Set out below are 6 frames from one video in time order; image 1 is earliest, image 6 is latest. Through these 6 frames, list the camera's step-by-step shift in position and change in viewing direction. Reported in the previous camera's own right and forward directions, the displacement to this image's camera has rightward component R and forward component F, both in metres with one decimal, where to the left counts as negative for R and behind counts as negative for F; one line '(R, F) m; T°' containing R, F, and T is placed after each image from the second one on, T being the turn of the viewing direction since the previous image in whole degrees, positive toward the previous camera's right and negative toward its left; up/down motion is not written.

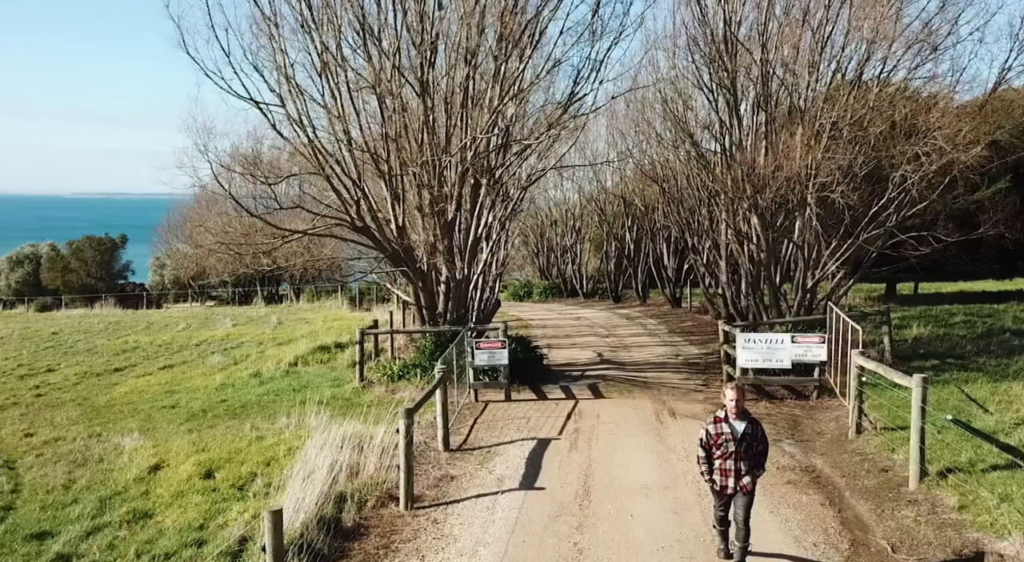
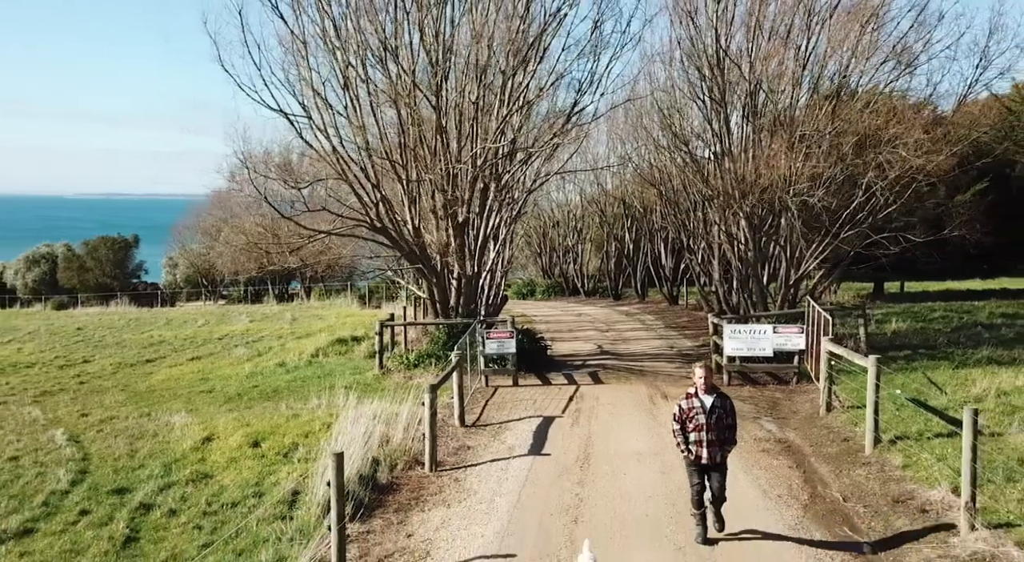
(-0.1, -1.5) m; 0°
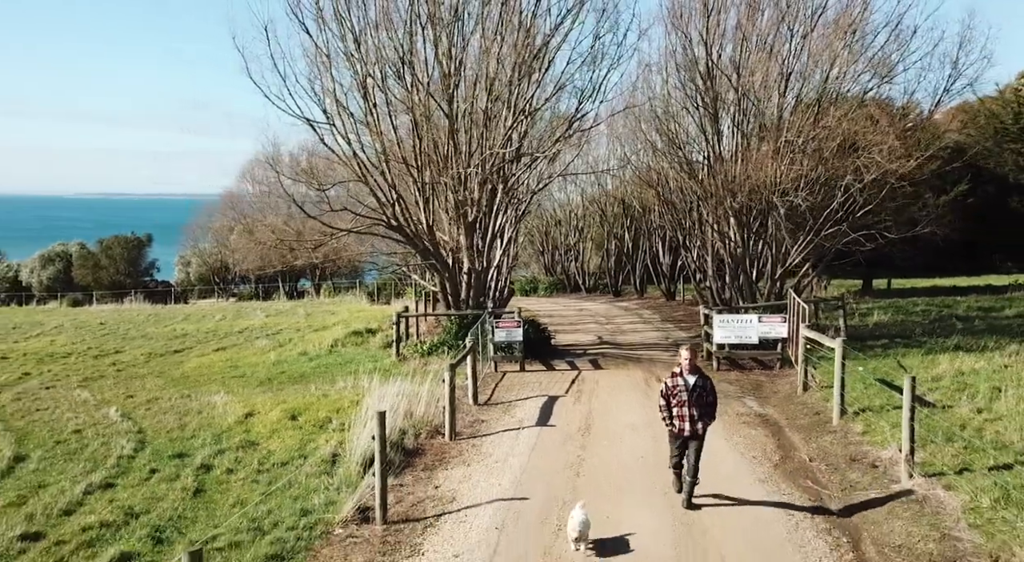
(-0.1, -1.5) m; 0°
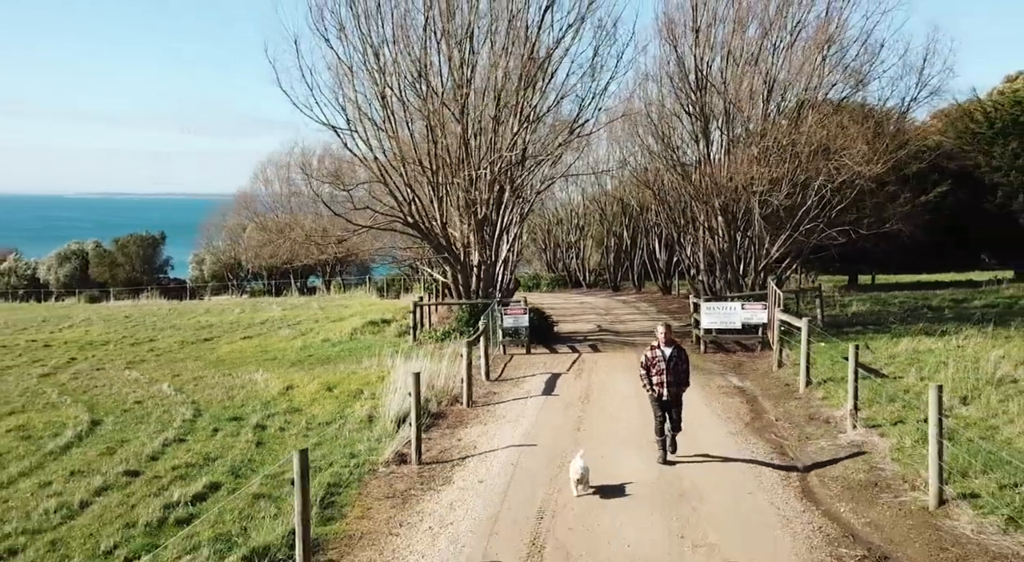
(-0.1, -2.0) m; 0°
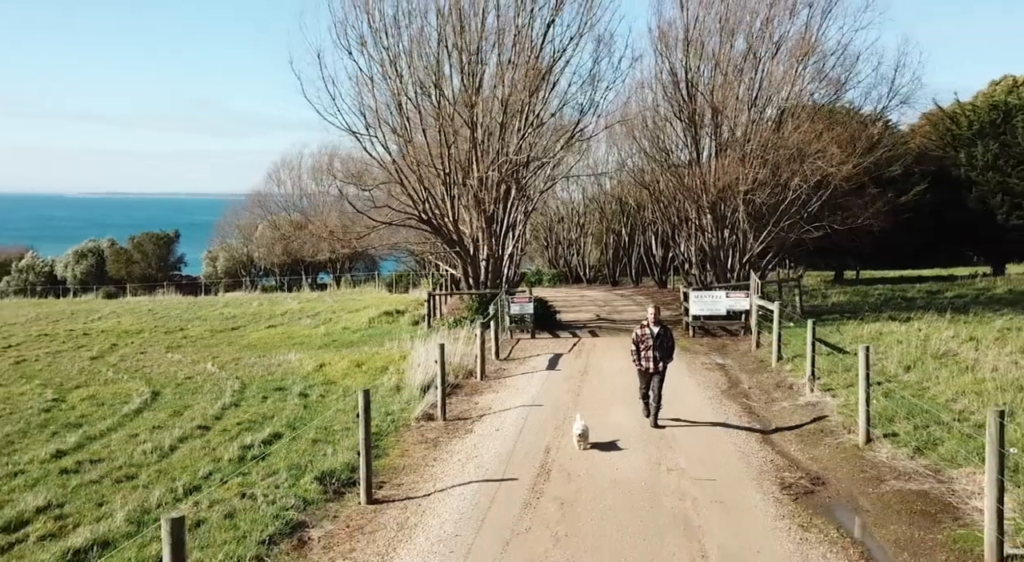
(-0.1, -2.1) m; 0°
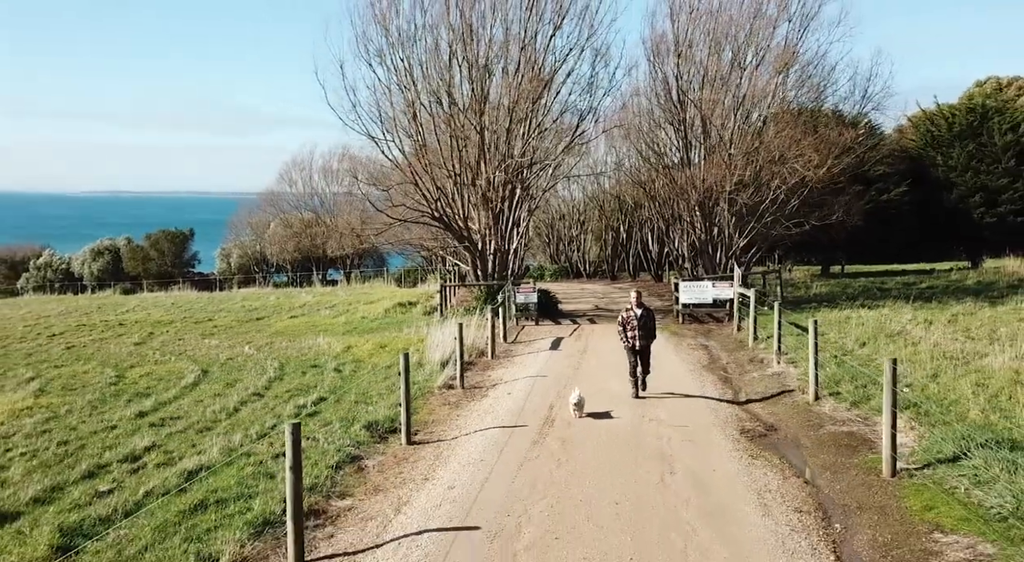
(-0.1, -2.2) m; 0°
